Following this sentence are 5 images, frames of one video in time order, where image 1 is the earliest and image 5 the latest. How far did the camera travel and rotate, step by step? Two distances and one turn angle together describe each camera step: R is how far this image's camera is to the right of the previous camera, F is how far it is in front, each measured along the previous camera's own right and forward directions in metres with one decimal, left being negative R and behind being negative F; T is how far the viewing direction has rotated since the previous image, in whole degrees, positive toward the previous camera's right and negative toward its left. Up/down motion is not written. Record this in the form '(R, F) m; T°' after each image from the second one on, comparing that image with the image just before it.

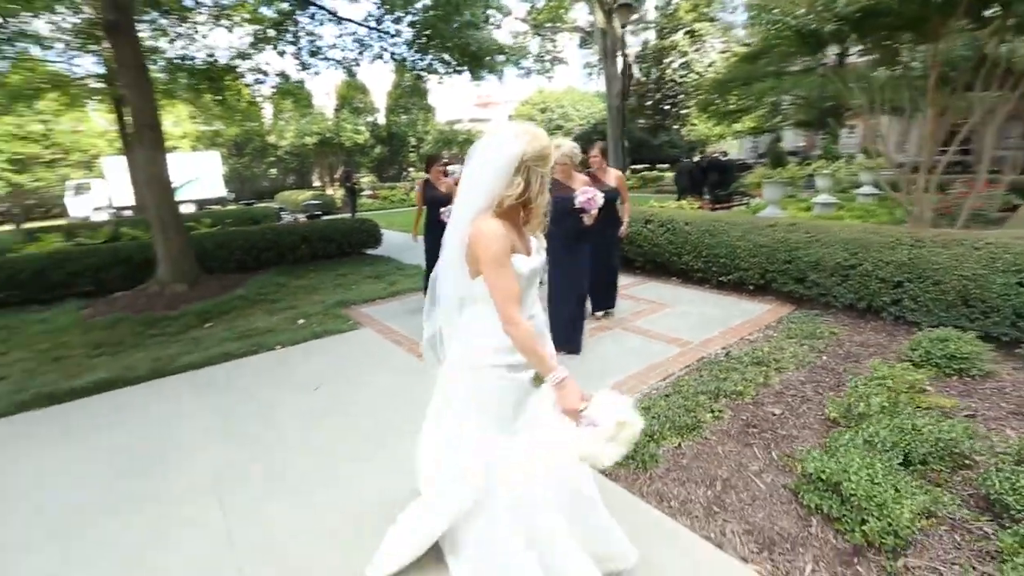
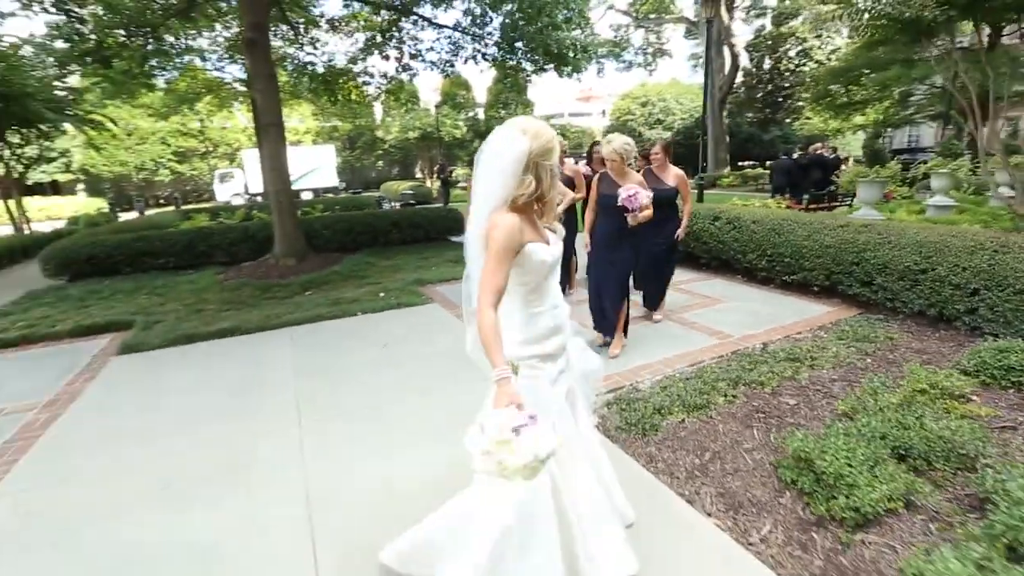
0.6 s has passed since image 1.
(+0.4, -0.4) m; -11°
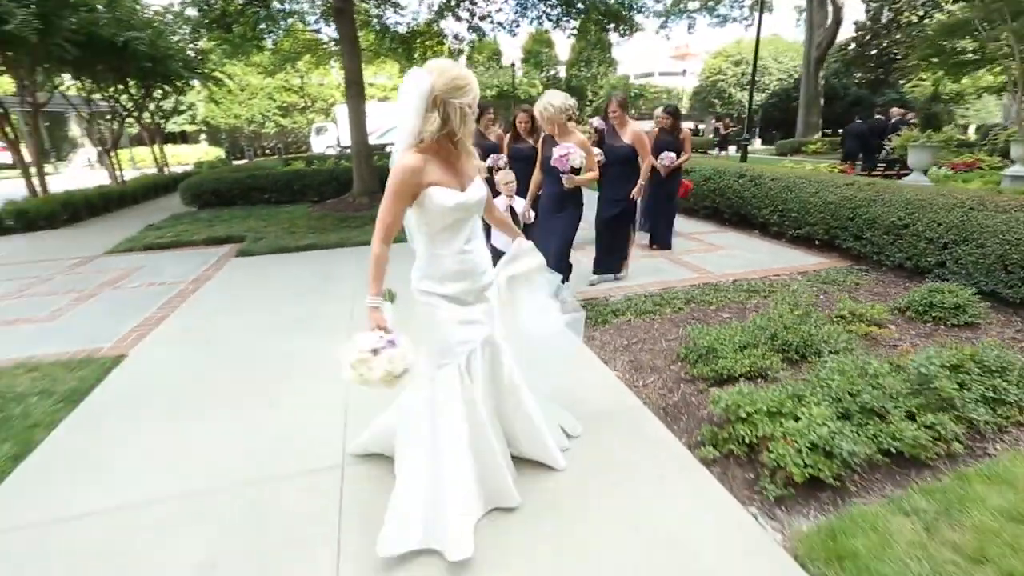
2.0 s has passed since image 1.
(+0.7, -0.9) m; -9°
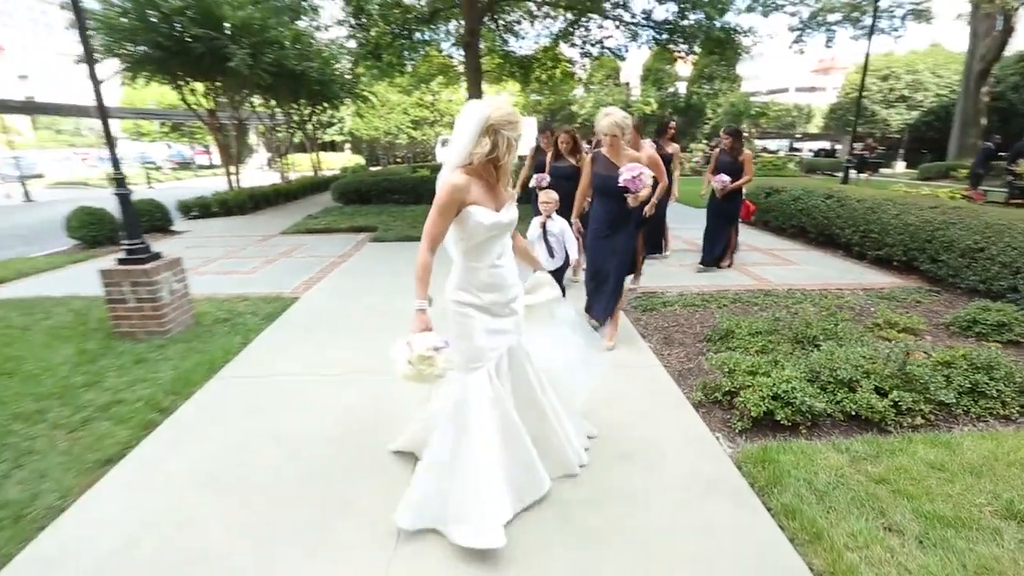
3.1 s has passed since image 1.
(+0.4, -0.9) m; -12°
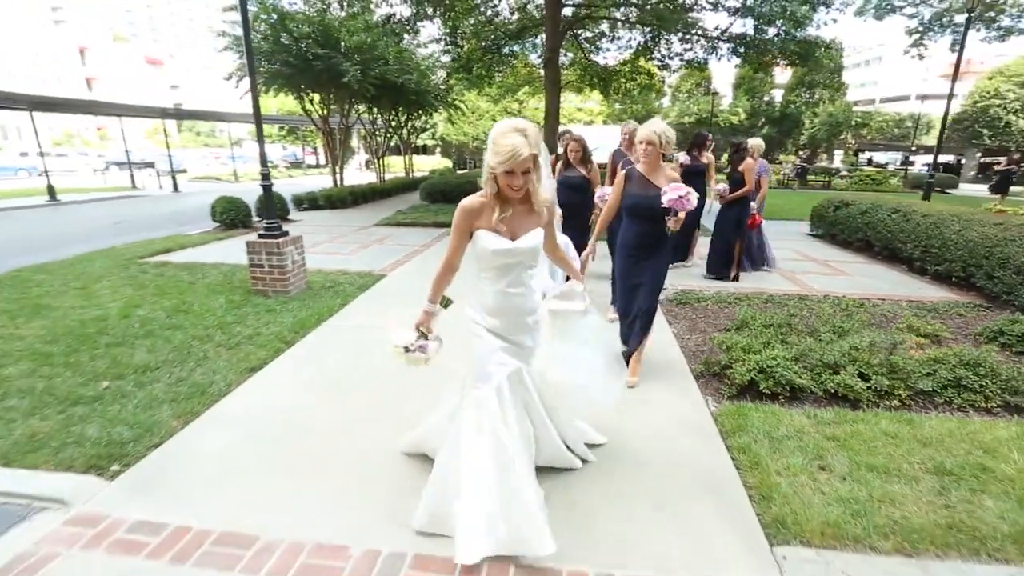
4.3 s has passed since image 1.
(+0.3, -0.7) m; -9°
